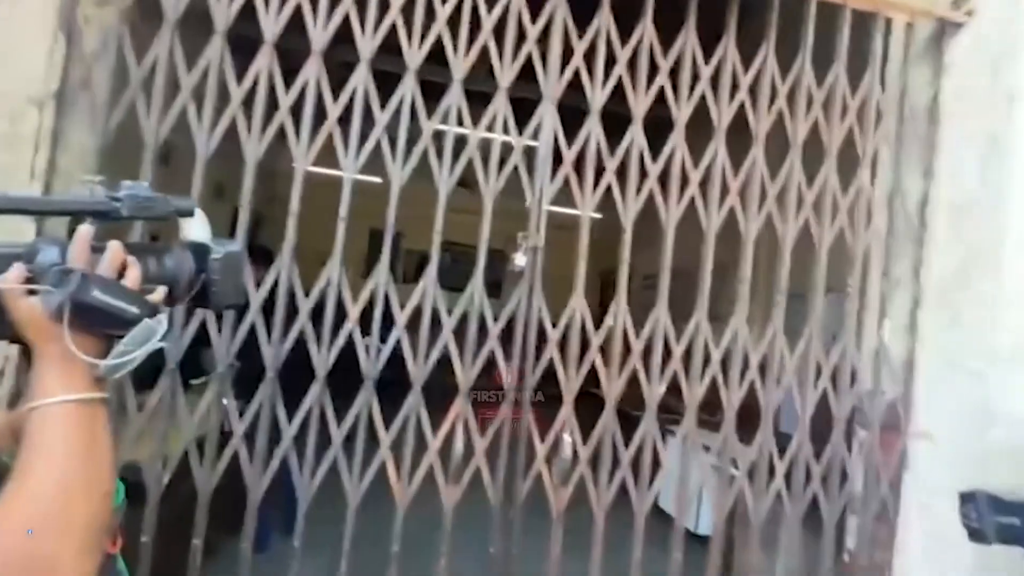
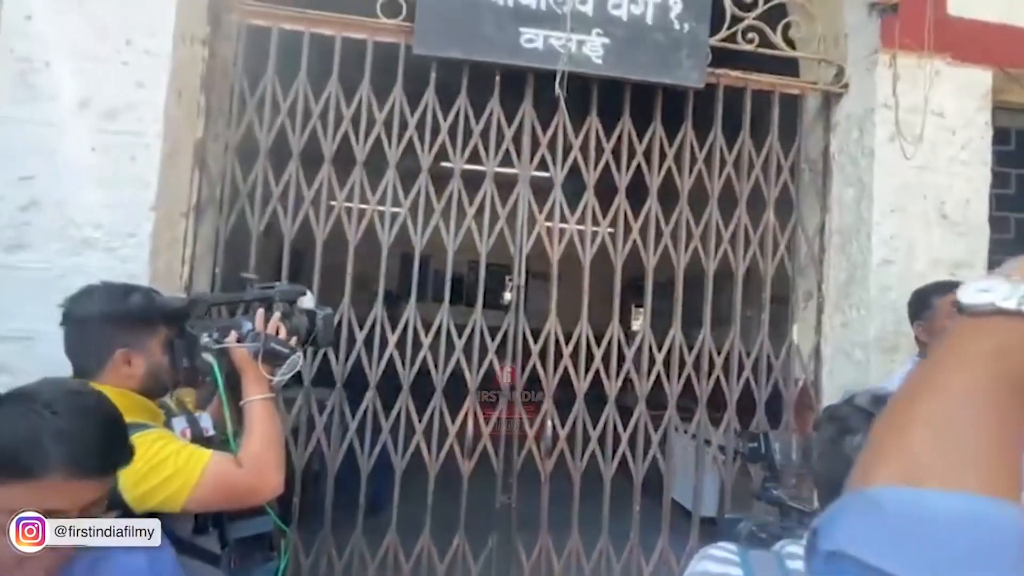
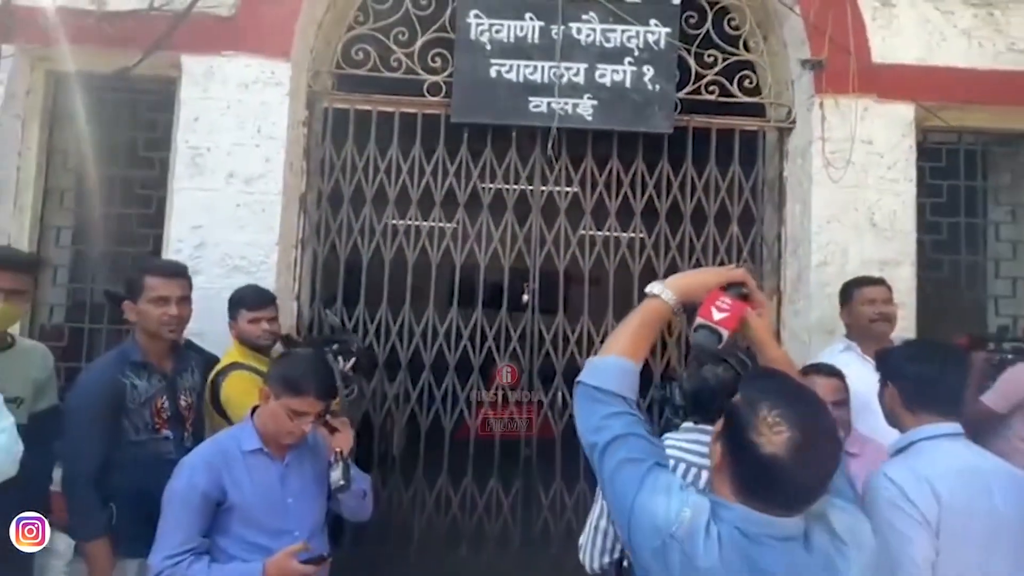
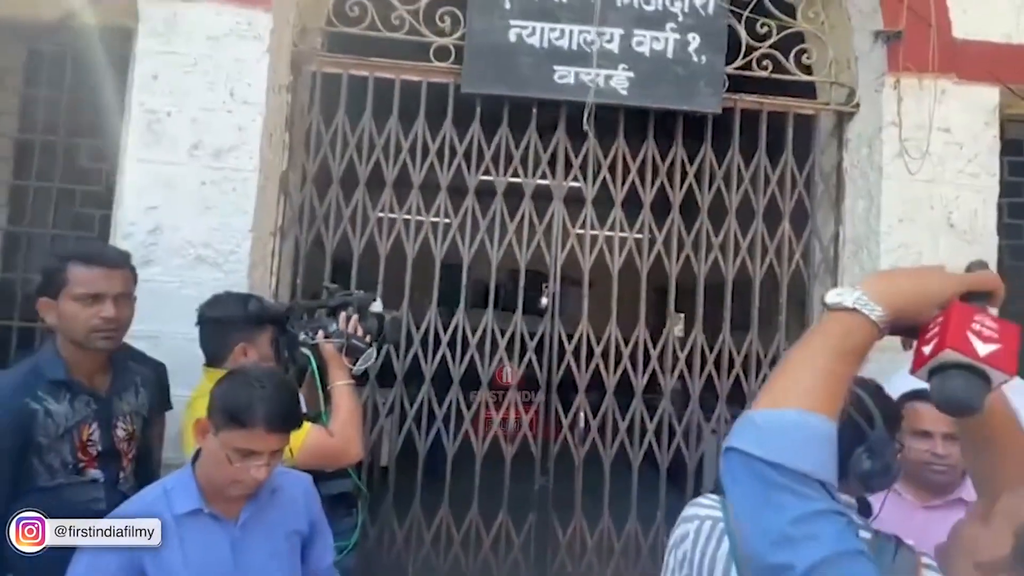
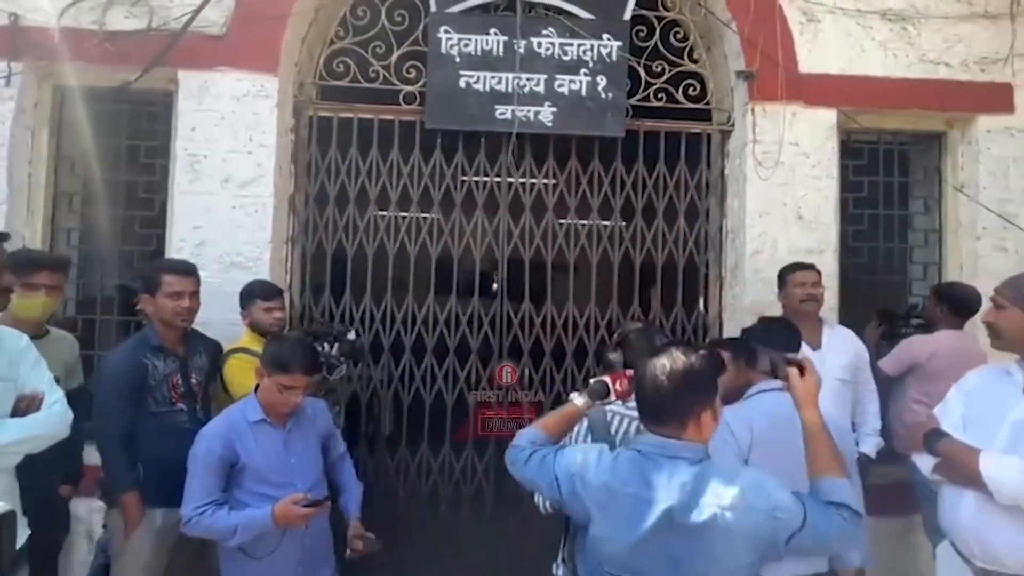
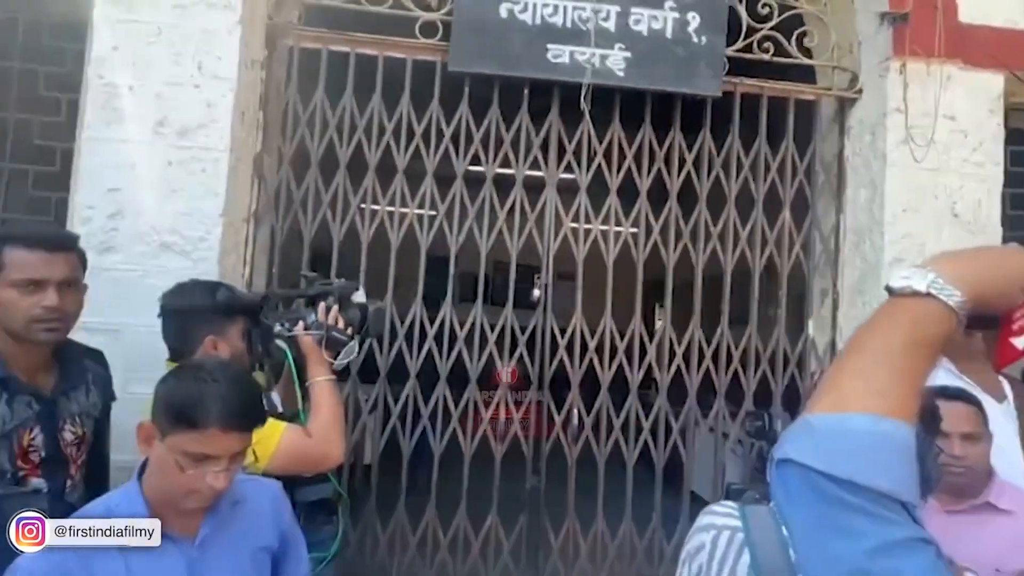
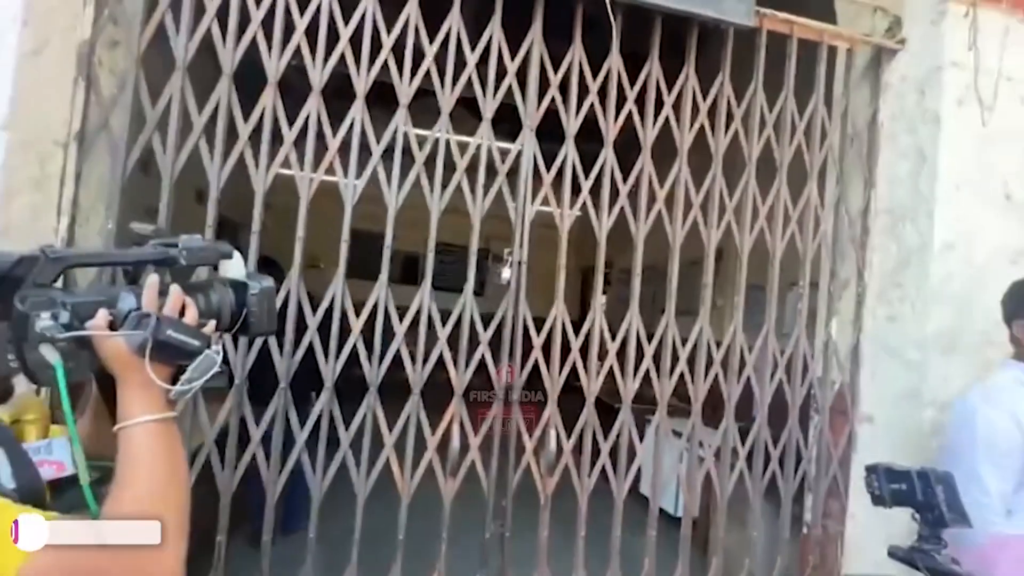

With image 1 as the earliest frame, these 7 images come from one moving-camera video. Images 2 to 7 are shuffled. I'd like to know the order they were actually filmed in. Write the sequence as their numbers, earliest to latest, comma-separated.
7, 2, 6, 4, 3, 5
